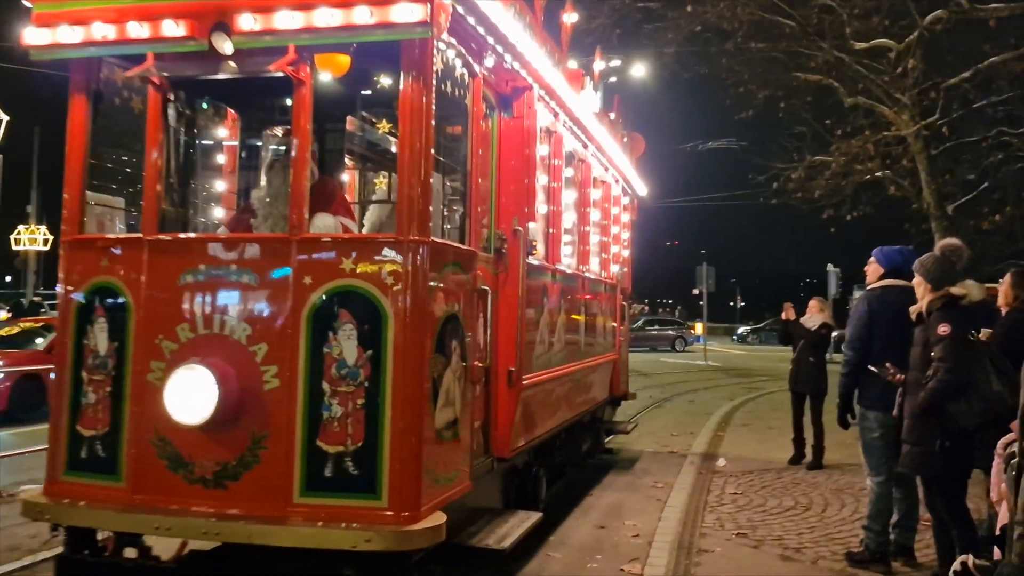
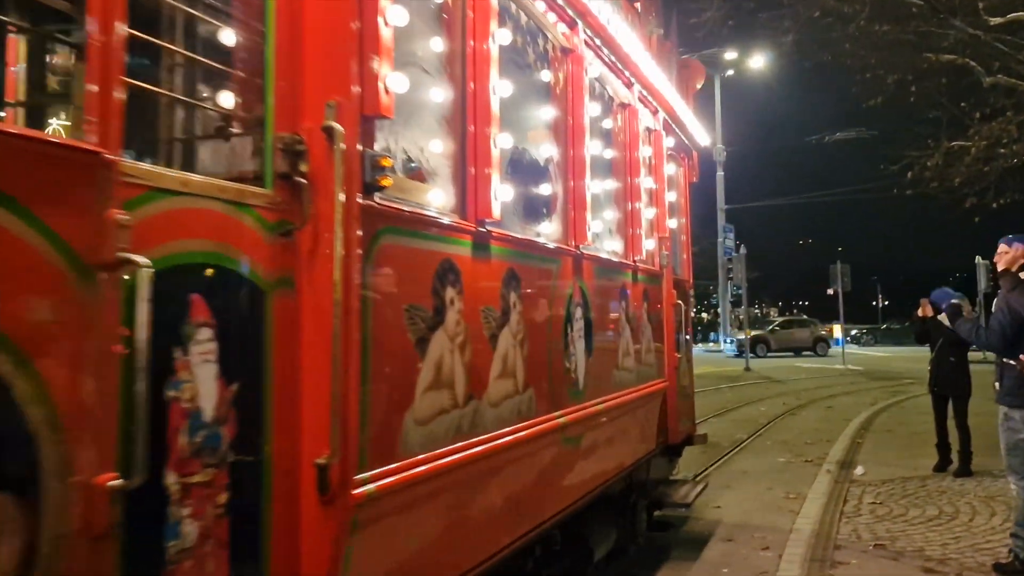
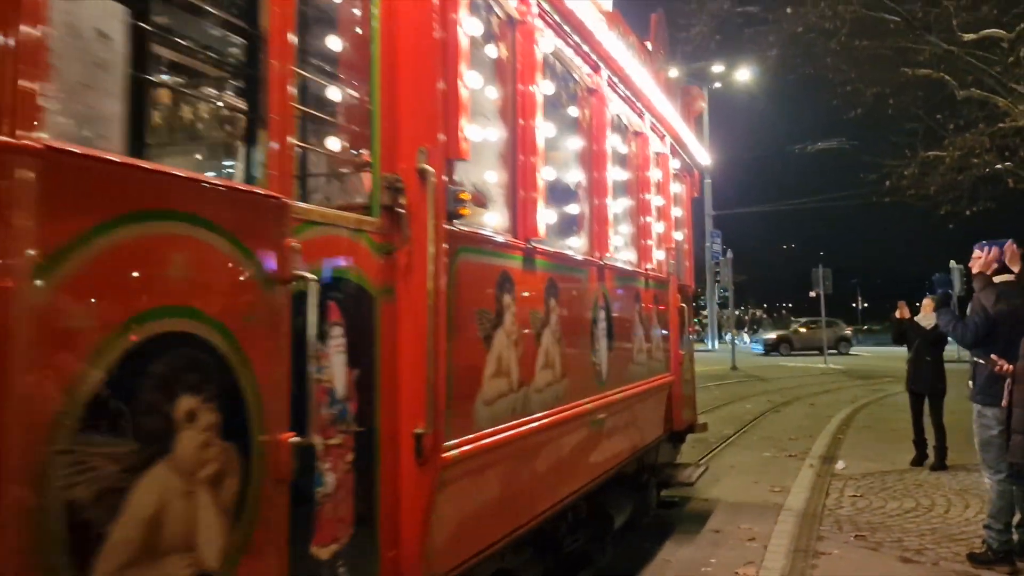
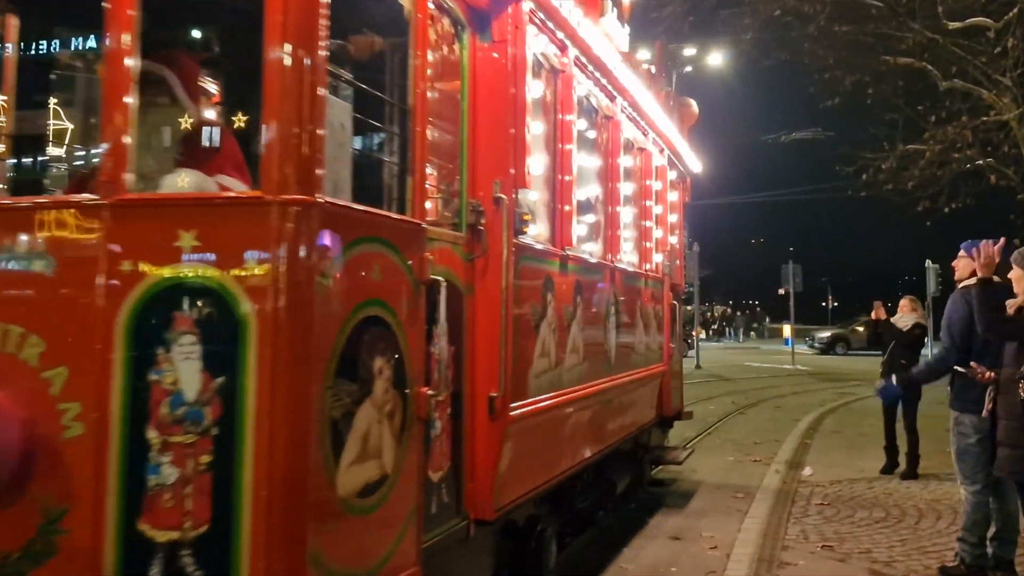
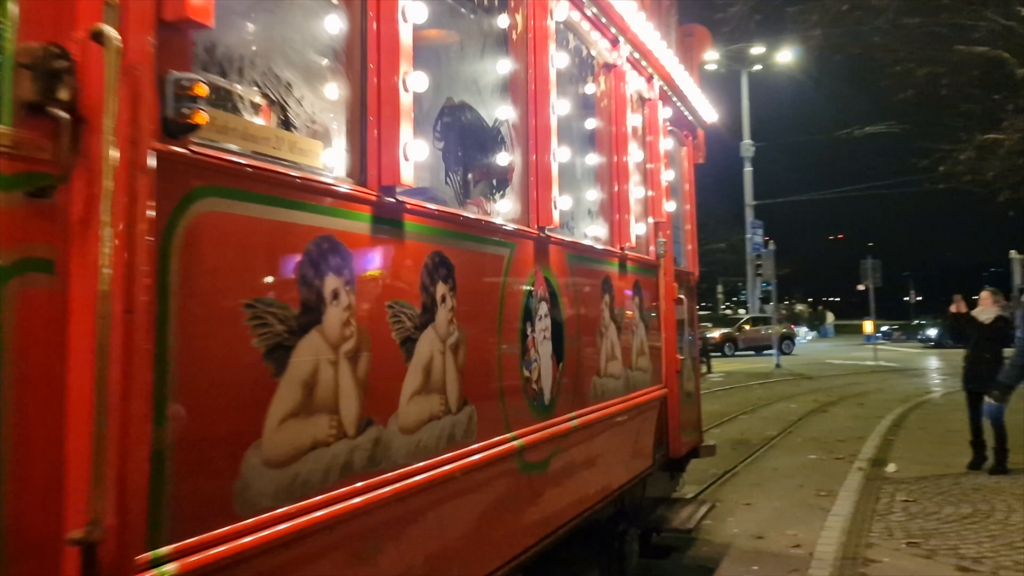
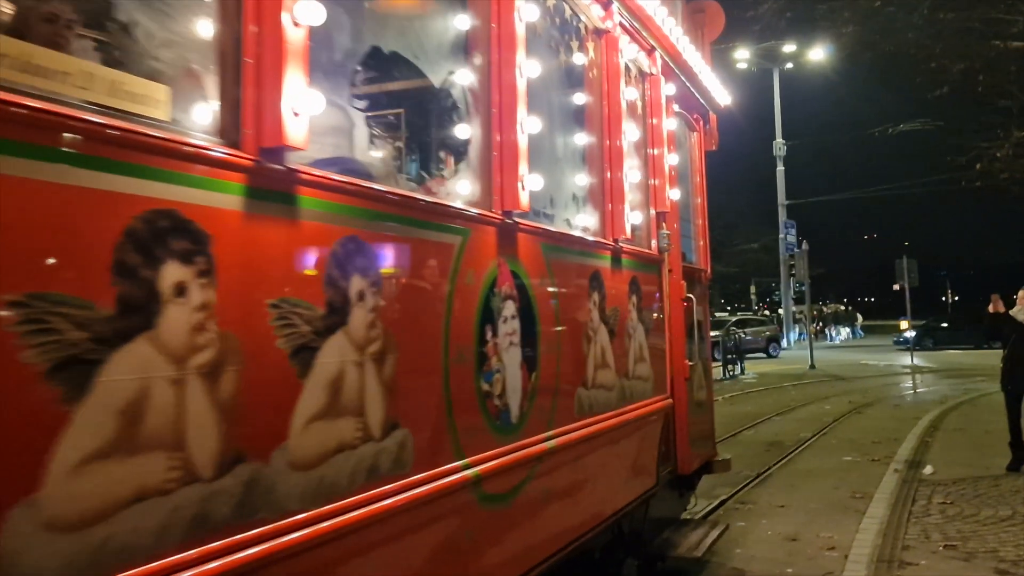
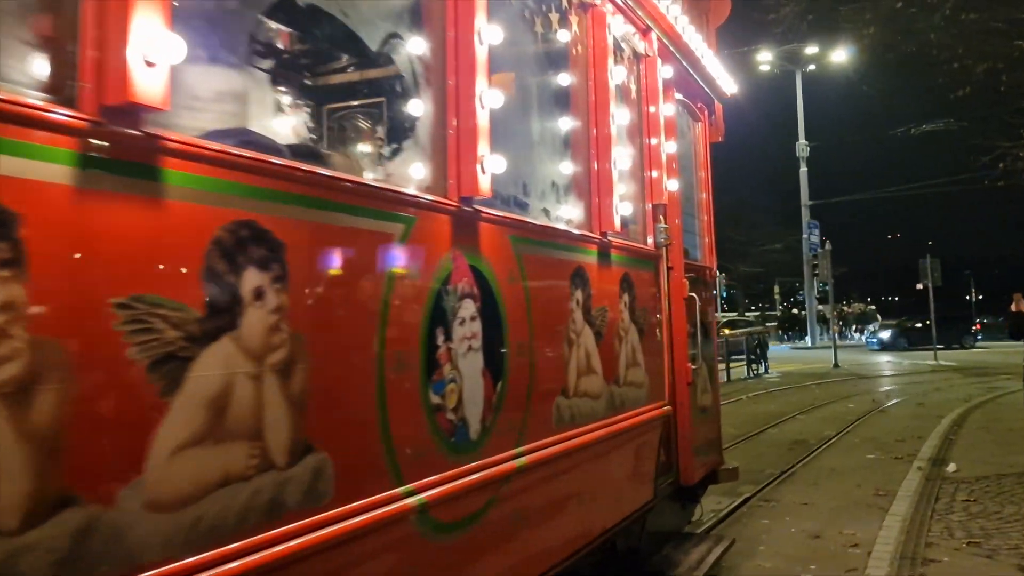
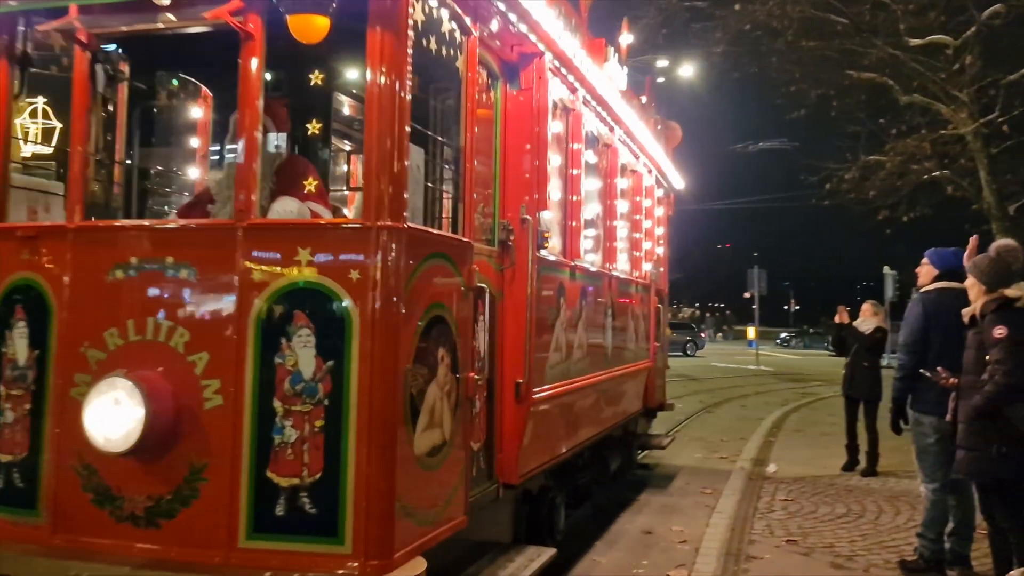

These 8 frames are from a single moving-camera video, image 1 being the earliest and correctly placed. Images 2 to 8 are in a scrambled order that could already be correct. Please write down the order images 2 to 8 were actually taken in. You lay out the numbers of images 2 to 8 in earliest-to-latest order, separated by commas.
8, 4, 3, 2, 5, 6, 7
